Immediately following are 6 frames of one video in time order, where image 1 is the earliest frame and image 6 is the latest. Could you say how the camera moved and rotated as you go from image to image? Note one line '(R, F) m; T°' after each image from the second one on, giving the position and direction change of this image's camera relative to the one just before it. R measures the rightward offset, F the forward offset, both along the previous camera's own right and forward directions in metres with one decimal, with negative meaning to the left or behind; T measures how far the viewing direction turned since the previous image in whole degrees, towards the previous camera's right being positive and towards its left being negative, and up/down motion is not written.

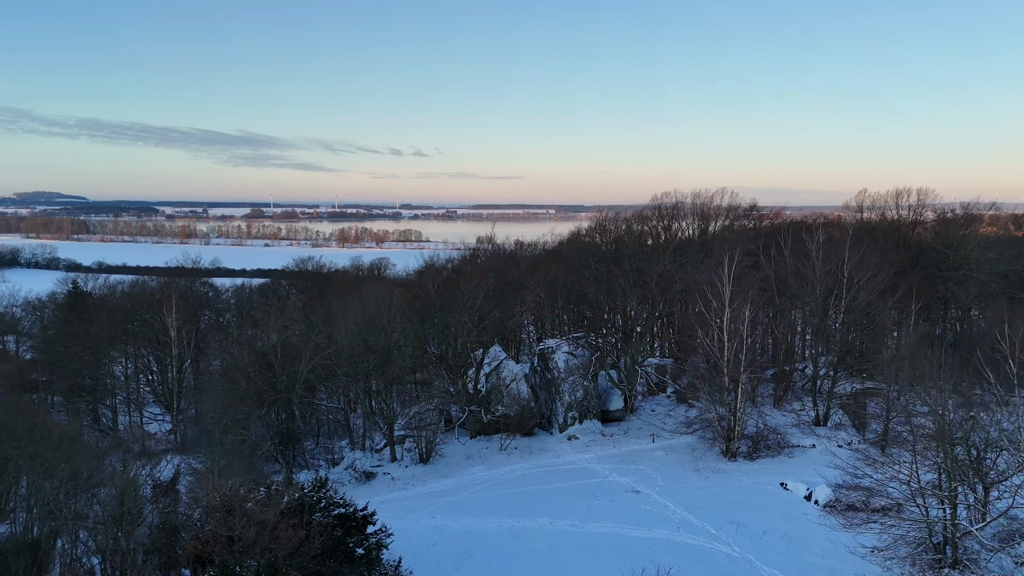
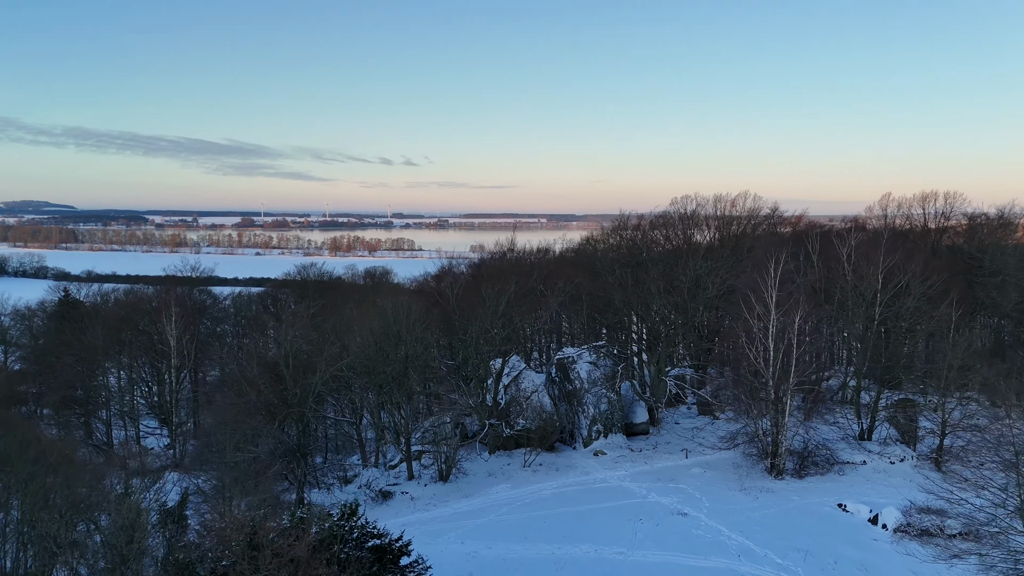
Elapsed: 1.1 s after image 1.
(-1.1, +1.3) m; 0°
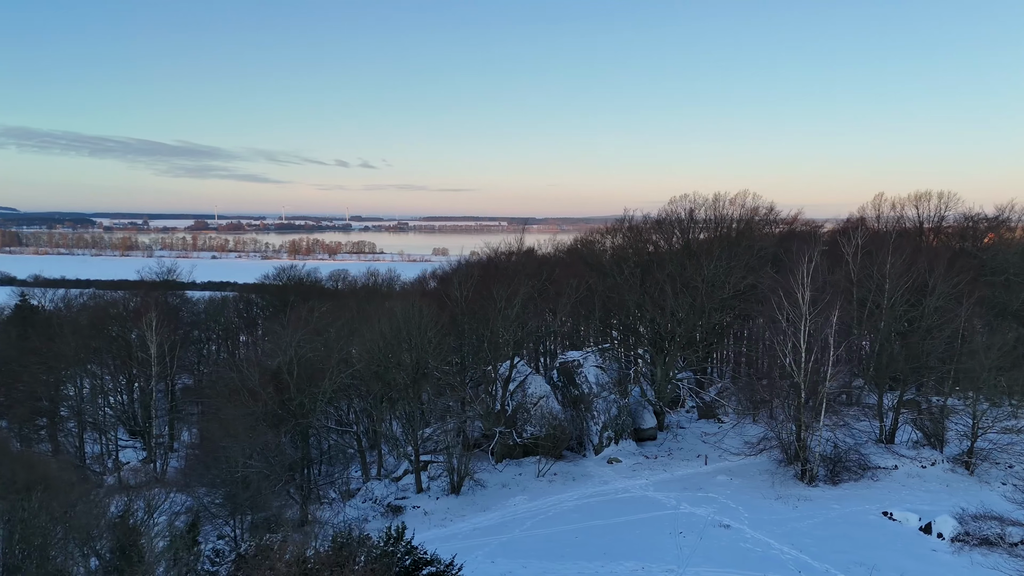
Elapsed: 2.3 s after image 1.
(-1.5, +1.1) m; +2°
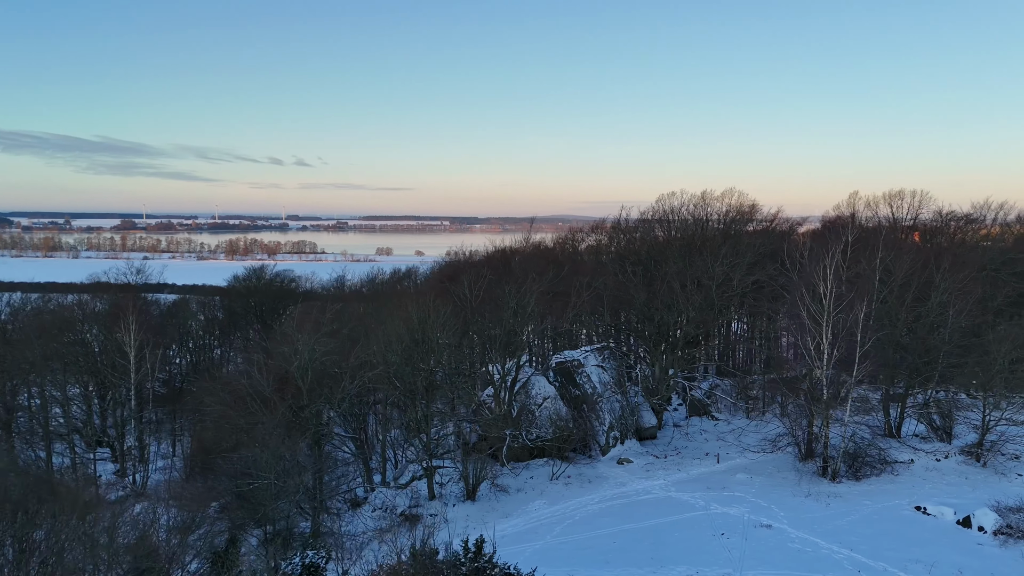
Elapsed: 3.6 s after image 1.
(-2.0, +0.7) m; +4°
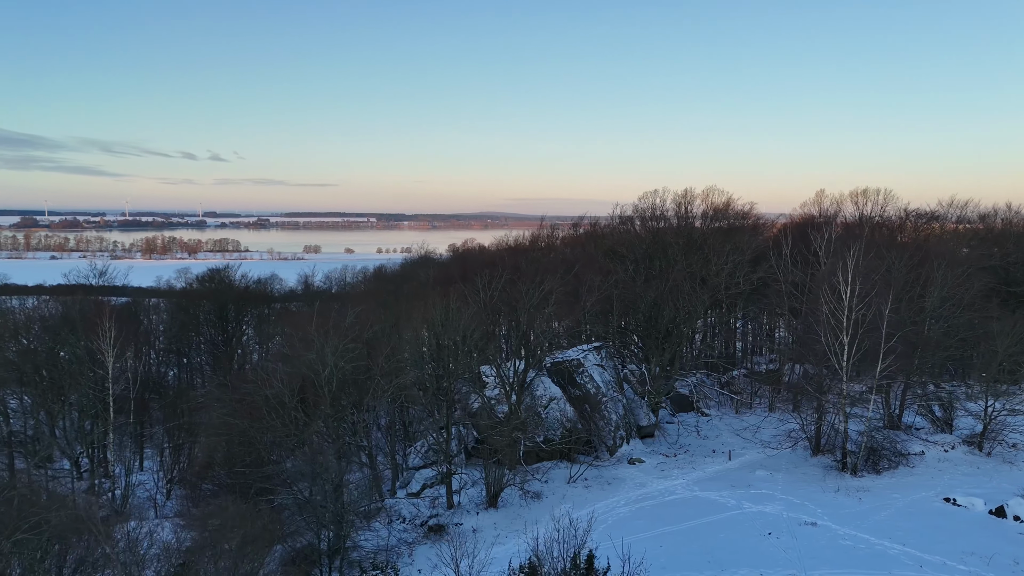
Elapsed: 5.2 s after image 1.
(-2.4, +0.7) m; +5°
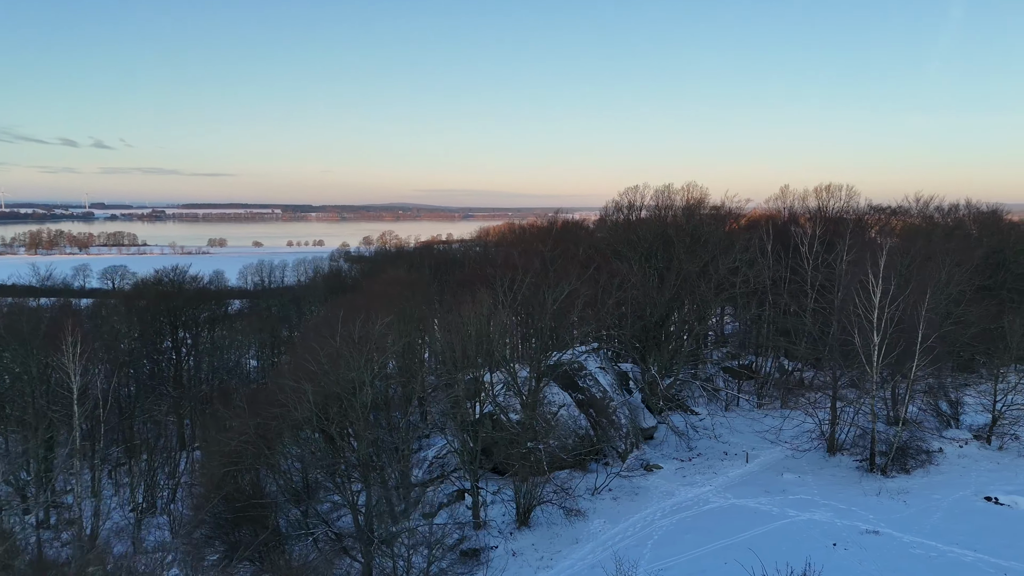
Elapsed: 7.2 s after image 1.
(-2.8, +1.4) m; +6°
